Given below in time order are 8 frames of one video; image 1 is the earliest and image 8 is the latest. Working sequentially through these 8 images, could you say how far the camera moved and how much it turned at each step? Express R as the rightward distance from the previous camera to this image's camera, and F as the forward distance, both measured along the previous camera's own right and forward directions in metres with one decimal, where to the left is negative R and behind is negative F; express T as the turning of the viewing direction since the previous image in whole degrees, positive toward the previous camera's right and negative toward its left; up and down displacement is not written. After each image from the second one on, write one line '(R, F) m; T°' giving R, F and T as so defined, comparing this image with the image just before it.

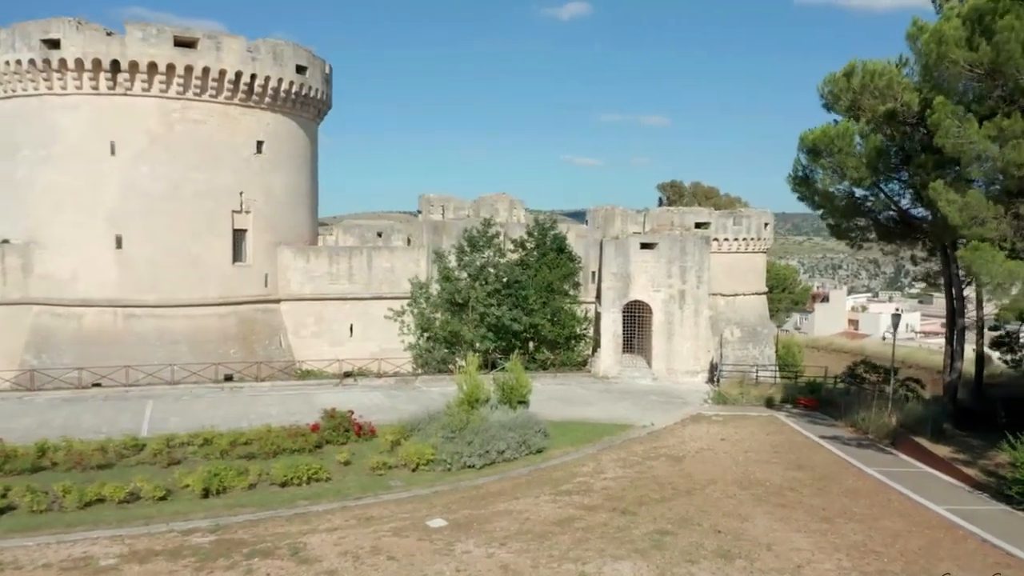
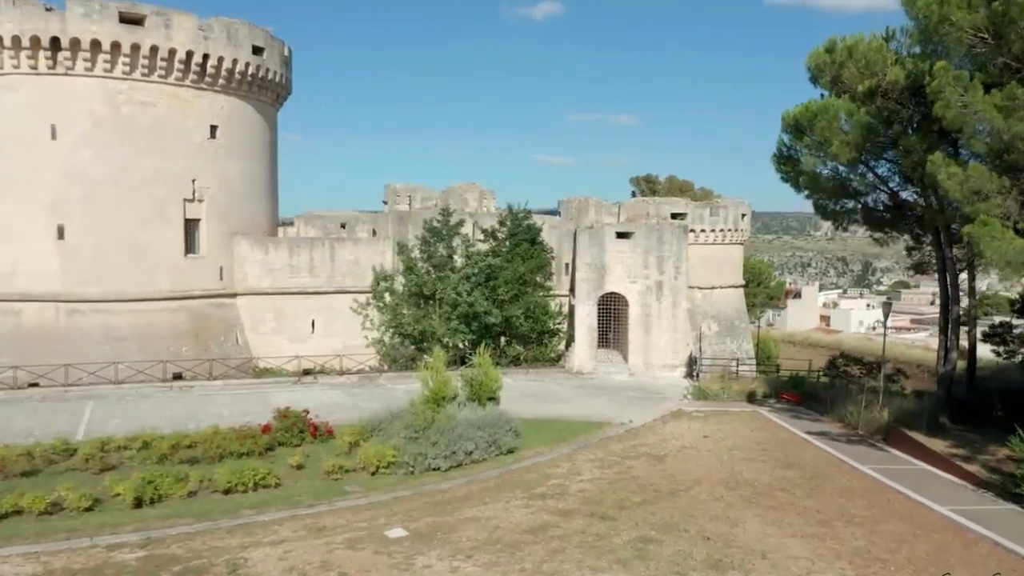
(+0.1, +1.2) m; +2°
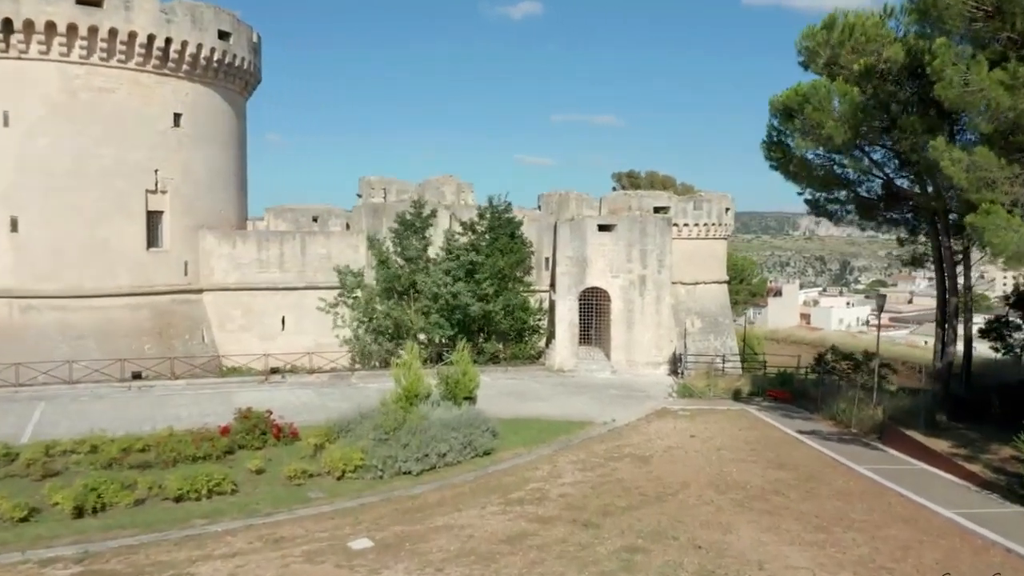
(+0.1, +0.9) m; +1°
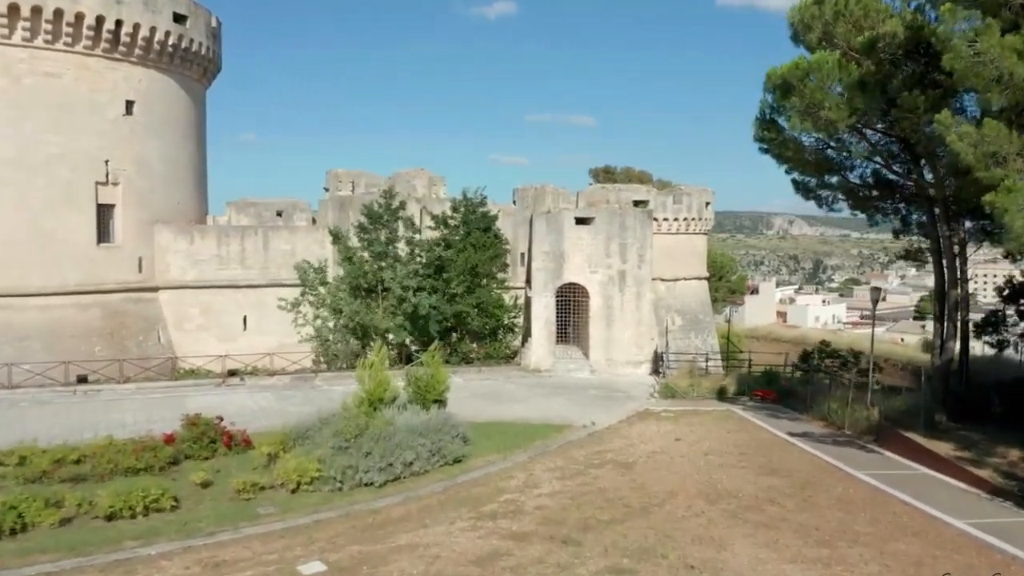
(+0.1, +1.1) m; +2°
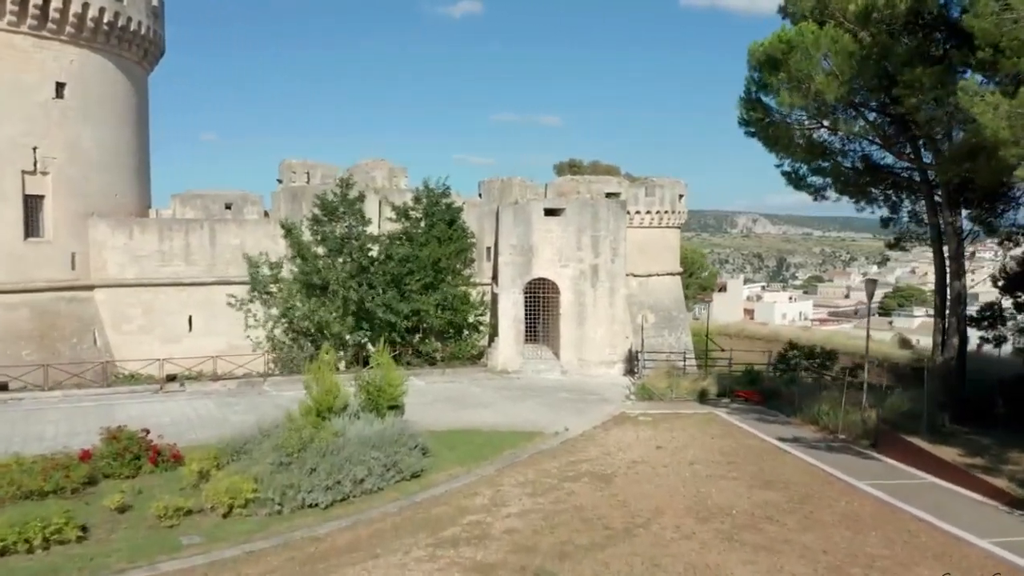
(0.0, +1.4) m; +2°
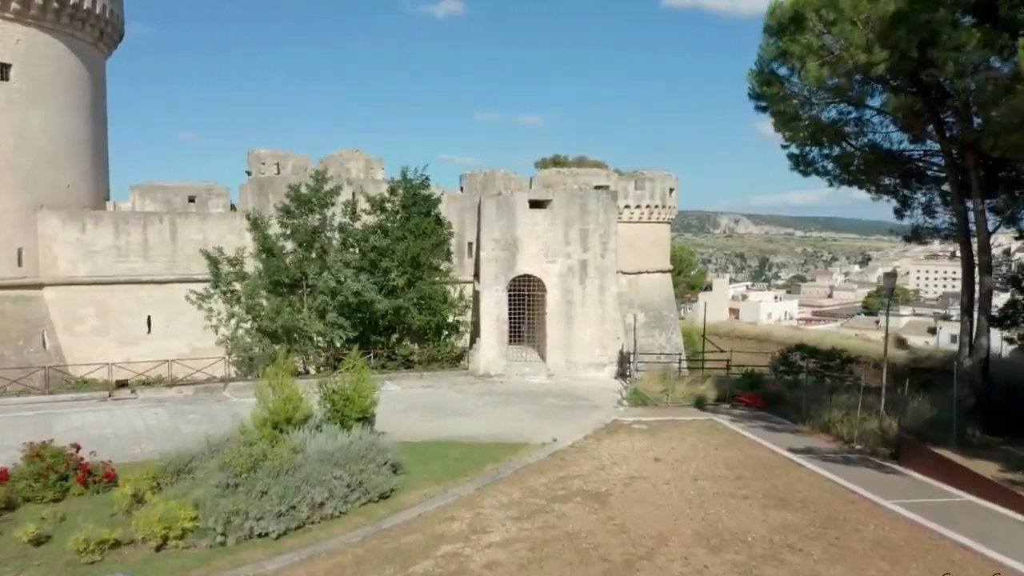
(0.0, +1.4) m; +1°
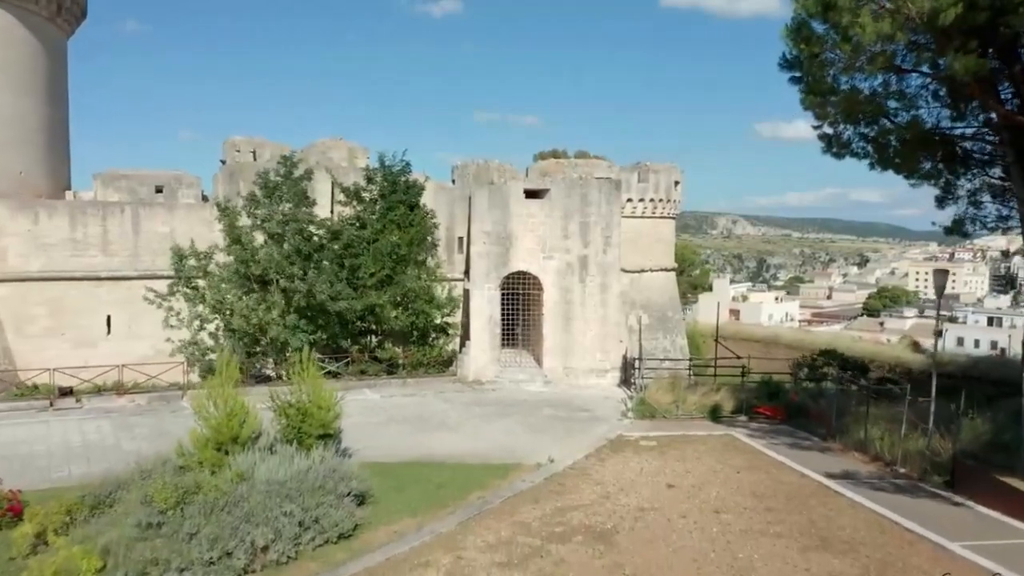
(+0.1, +1.7) m; 0°
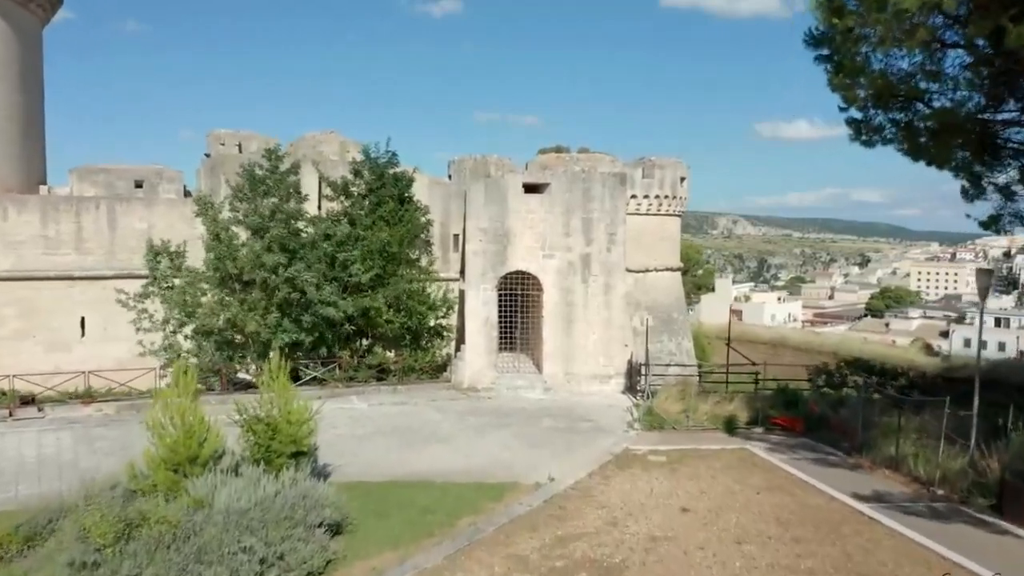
(+0.1, +1.1) m; 0°
